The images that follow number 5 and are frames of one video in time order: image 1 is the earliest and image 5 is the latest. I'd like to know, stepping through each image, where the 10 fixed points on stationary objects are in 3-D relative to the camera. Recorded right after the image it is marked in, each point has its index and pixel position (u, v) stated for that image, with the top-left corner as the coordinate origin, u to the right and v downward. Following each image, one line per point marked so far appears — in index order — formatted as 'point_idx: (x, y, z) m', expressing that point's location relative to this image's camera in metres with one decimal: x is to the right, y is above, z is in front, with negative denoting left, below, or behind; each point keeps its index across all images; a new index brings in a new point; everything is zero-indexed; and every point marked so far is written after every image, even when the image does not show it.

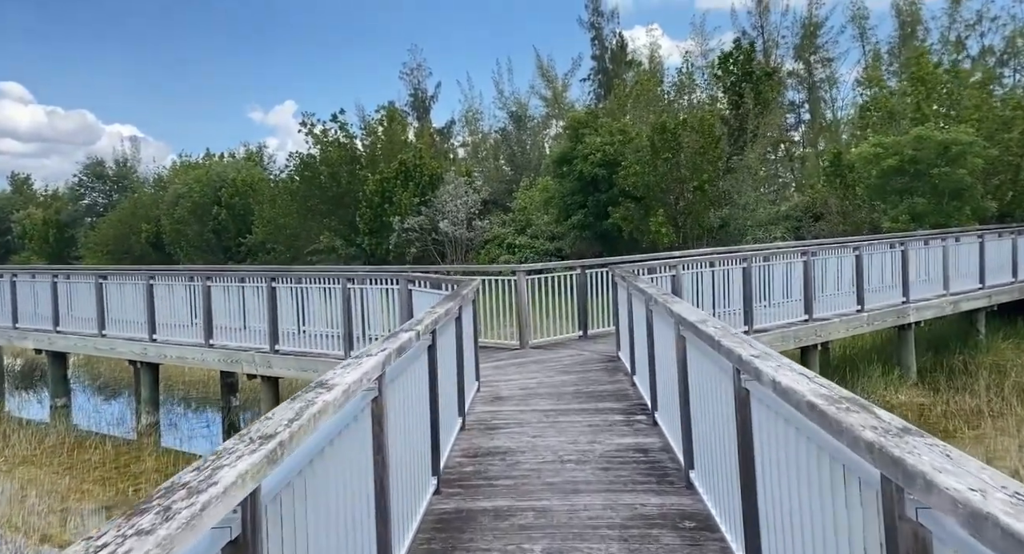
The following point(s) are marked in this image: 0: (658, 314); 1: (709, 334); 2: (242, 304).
0: (+1.0, -0.3, +4.7) m
1: (+0.9, -0.2, +2.9) m
2: (-3.7, -0.4, +9.2) m
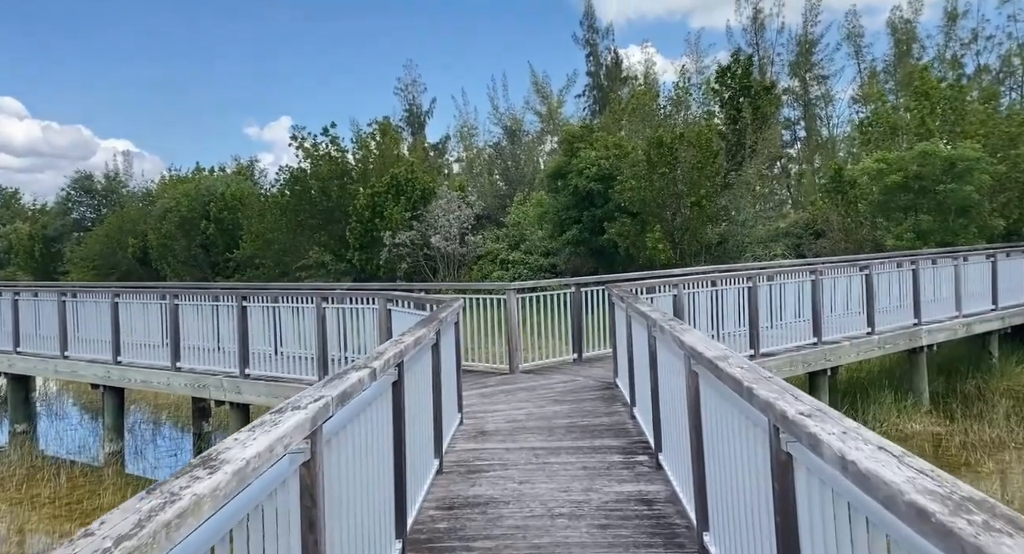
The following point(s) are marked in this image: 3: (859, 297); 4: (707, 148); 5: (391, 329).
0: (+0.9, -0.4, +4.1) m
1: (+0.8, -0.3, +2.3) m
2: (-3.8, -0.6, +8.5) m
3: (+5.0, -0.3, +9.7) m
4: (+5.0, +3.3, +17.5) m
5: (-1.3, -0.5, +7.0) m
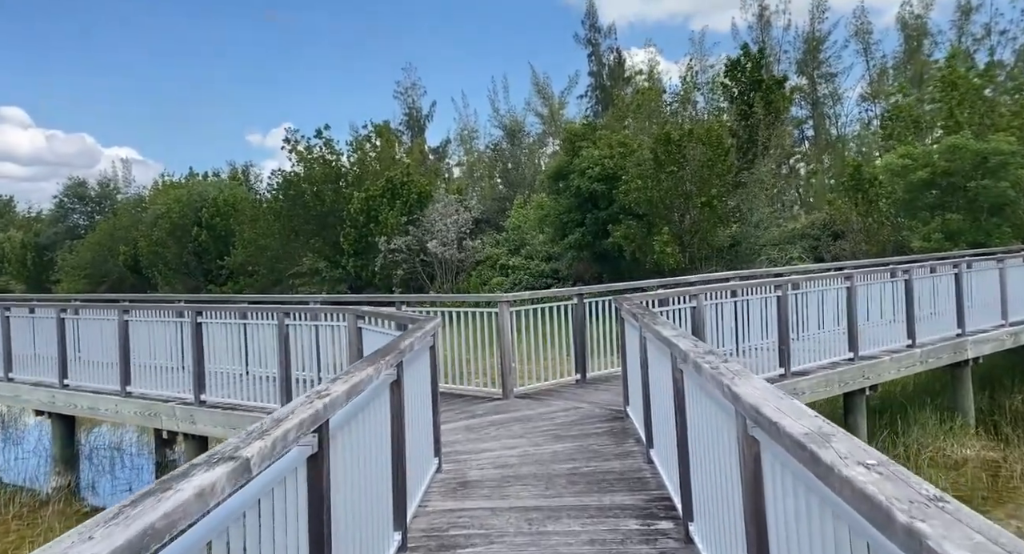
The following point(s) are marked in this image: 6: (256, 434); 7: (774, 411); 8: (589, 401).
0: (+0.8, -0.5, +3.0) m
1: (+0.7, -0.4, +1.3) m
2: (-3.9, -0.7, +7.5) m
3: (+4.9, -0.4, +8.6) m
4: (+5.0, +3.2, +16.5) m
5: (-1.3, -0.6, +6.0) m
6: (-0.7, -0.4, +1.8) m
7: (+0.7, -0.4, +1.9) m
8: (+0.8, -1.2, +6.6) m
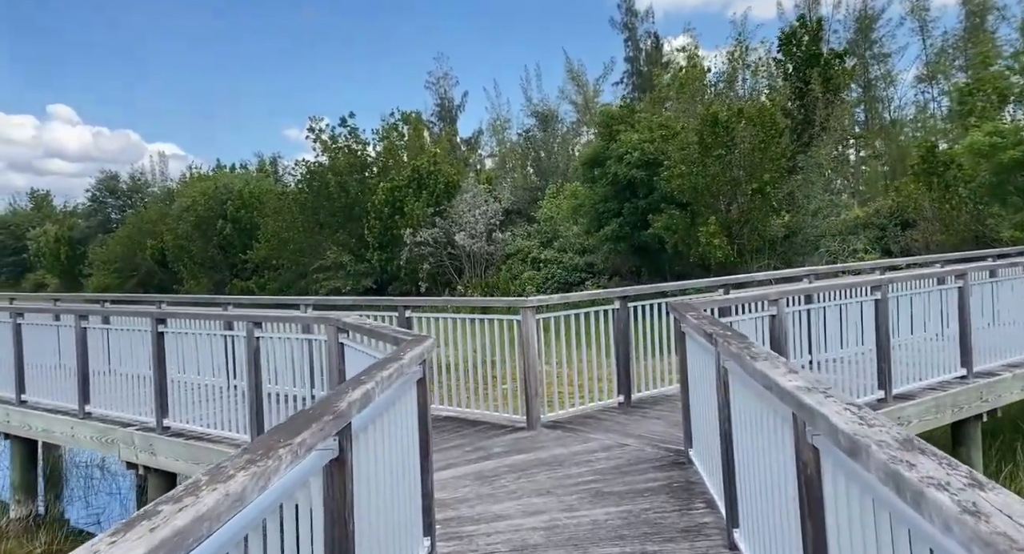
0: (+0.8, -0.5, +1.6) m
1: (+0.6, -0.5, -0.1) m
2: (-3.6, -0.7, +6.3) m
3: (+5.2, -0.3, +7.0) m
4: (+5.6, +3.3, +14.8) m
5: (-1.1, -0.7, +4.7) m
6: (-0.7, -0.5, +0.5) m
7: (+0.7, -0.4, +0.5) m
8: (+1.0, -1.2, +5.2) m
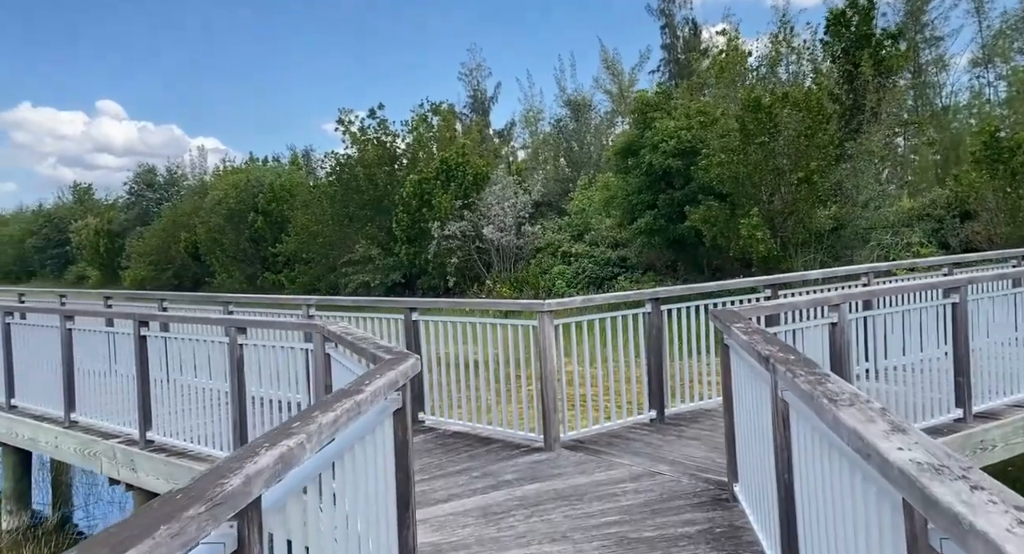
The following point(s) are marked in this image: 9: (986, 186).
0: (+0.8, -0.5, +0.9) m
1: (+0.4, -0.5, -0.8) m
2: (-3.5, -0.7, +5.8) m
3: (+5.4, -0.3, +6.0) m
4: (+6.2, +3.4, +13.8) m
5: (-1.1, -0.7, +4.1) m
6: (-0.9, -0.5, -0.2) m
7: (+0.6, -0.5, -0.2) m
8: (+1.1, -1.2, +4.5) m
9: (+10.7, +2.0, +15.3) m
